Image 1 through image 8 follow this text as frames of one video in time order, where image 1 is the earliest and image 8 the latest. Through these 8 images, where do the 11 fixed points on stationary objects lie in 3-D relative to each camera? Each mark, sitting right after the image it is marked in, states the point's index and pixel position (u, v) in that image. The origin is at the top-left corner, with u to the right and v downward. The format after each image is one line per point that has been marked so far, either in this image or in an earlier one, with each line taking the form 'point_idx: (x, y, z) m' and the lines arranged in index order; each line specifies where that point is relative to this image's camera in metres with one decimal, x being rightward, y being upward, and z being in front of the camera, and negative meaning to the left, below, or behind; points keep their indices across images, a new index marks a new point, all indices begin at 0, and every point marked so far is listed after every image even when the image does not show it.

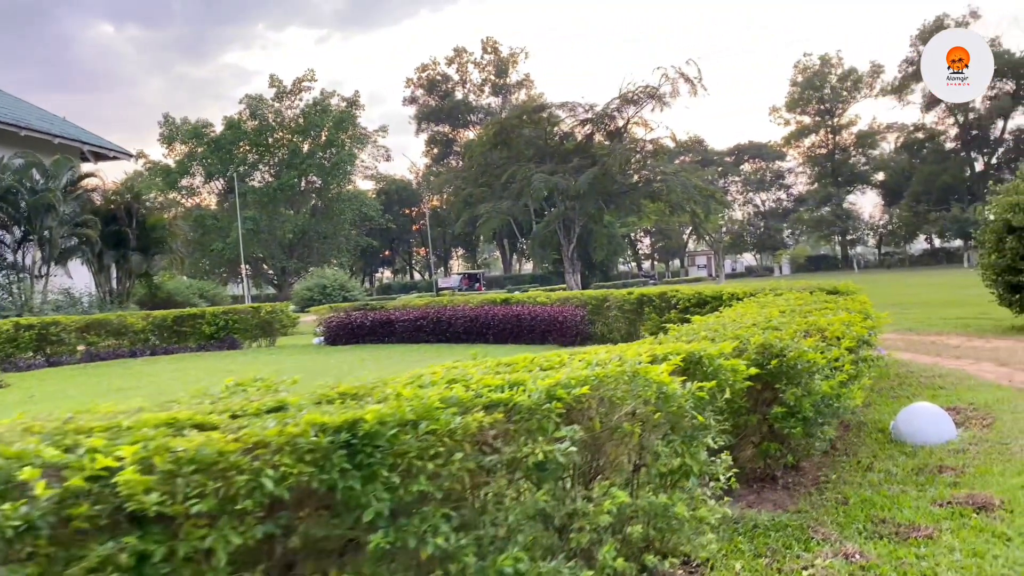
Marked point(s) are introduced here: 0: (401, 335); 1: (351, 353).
0: (-2.2, -1.0, +13.9) m
1: (-2.9, -1.2, +13.1) m
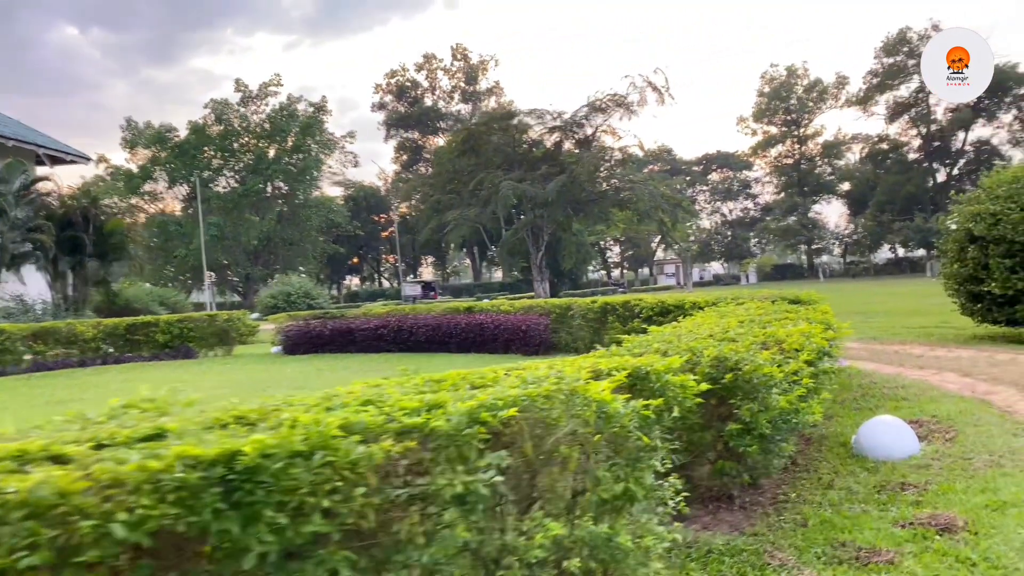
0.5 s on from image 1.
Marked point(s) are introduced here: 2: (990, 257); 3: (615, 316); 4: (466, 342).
0: (-2.9, -1.1, +13.6) m
1: (-3.5, -1.3, +12.7) m
2: (+6.9, +0.4, +10.1) m
3: (+1.6, -0.4, +11.0) m
4: (-0.8, -1.0, +12.6) m
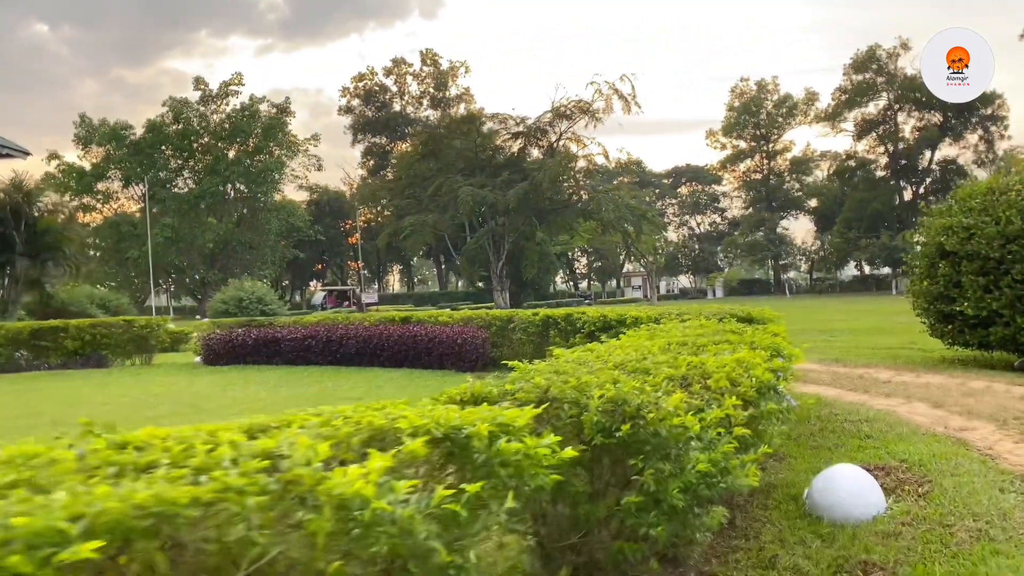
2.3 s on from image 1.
0: (-3.9, -1.2, +12.4) m
1: (-4.6, -1.4, +11.5) m
2: (+5.9, +0.2, +9.4) m
3: (+0.6, -0.6, +10.0) m
4: (-1.8, -1.1, +11.5) m
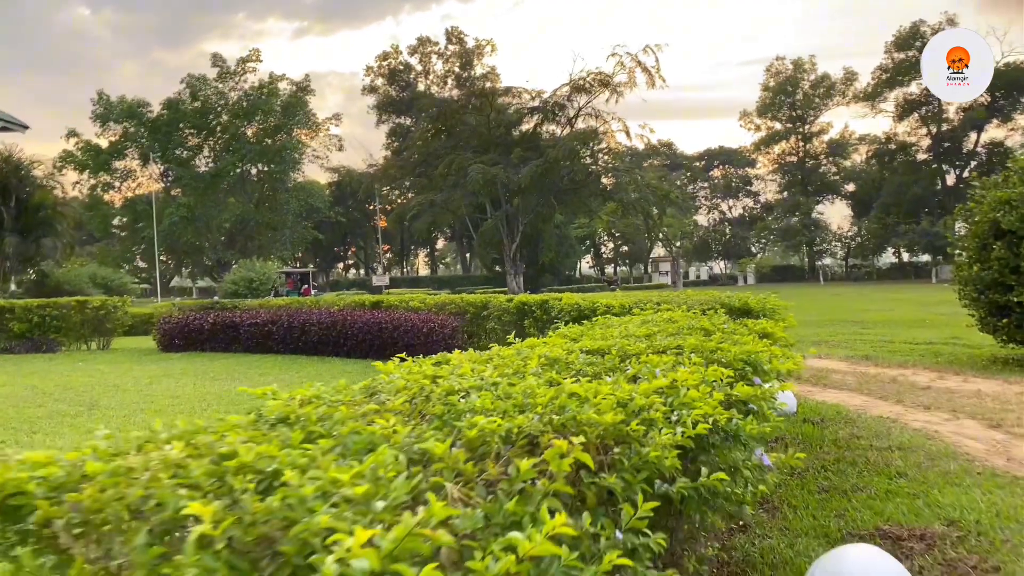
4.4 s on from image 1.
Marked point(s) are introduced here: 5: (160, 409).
0: (-4.2, -0.9, +11.2) m
1: (-4.9, -1.1, +10.3) m
2: (+5.6, +0.3, +7.7) m
3: (+0.2, -0.4, +8.6) m
4: (-2.1, -0.8, +10.2) m
5: (-3.3, -1.1, +6.5) m
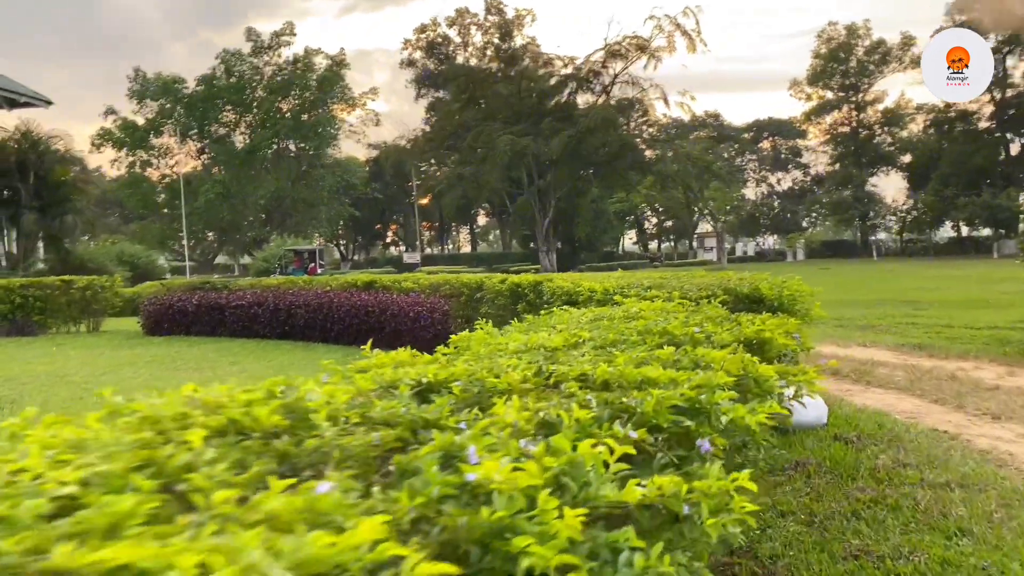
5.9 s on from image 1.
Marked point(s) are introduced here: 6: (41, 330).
0: (-4.1, -0.6, +10.4) m
1: (-4.9, -0.8, +9.6) m
2: (+5.4, +0.5, +6.3) m
3: (+0.2, -0.2, +7.6) m
4: (-2.1, -0.6, +9.3) m
5: (-3.5, -0.9, +5.7) m
6: (-7.3, -0.6, +11.0) m
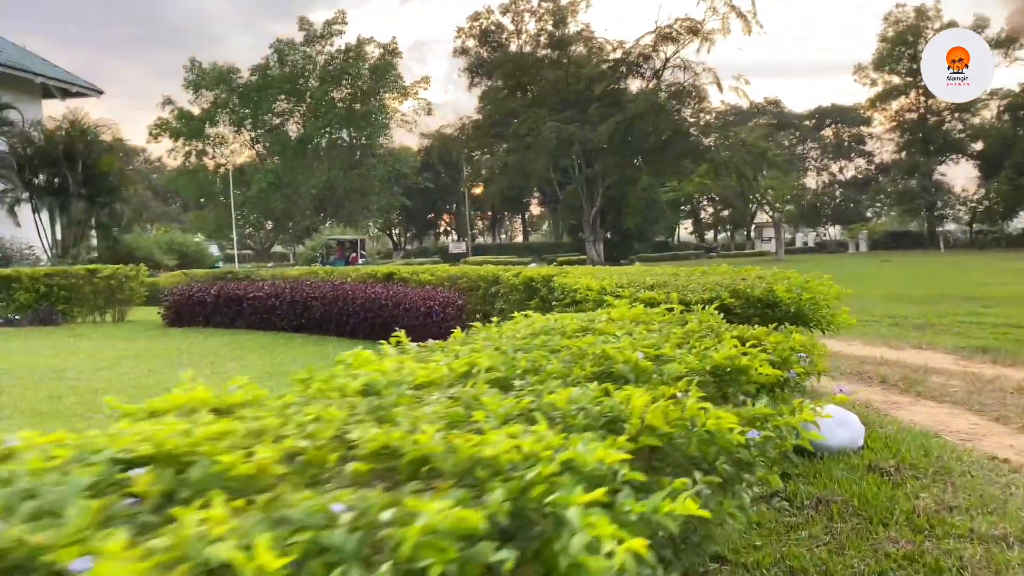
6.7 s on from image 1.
0: (-3.8, -0.4, +10.2) m
1: (-4.6, -0.7, +9.4) m
2: (+5.4, +0.5, +5.3) m
3: (+0.3, -0.1, +7.0) m
4: (-1.9, -0.5, +8.9) m
5: (-3.5, -0.8, +5.4) m
6: (-6.9, -0.5, +11.0) m
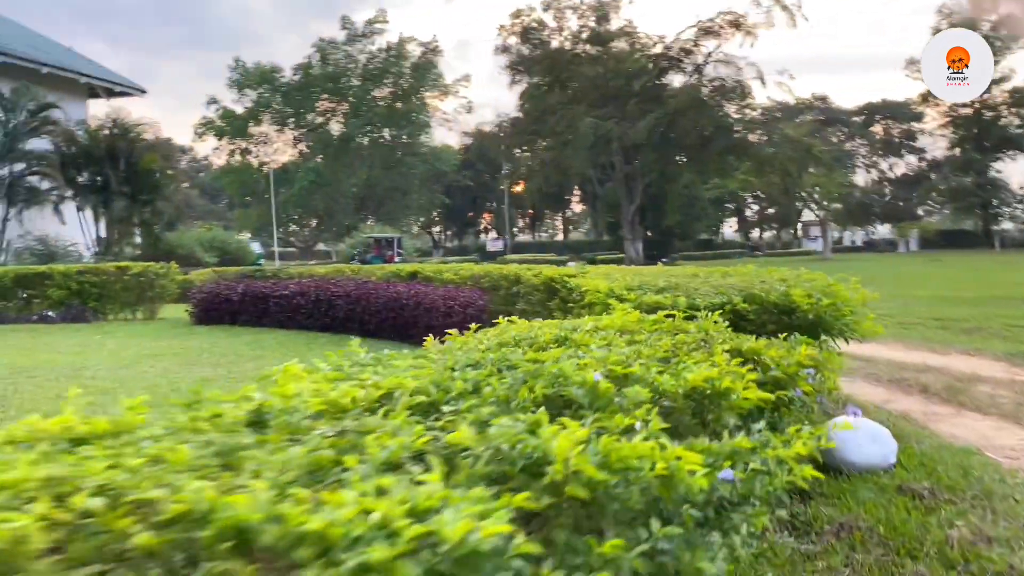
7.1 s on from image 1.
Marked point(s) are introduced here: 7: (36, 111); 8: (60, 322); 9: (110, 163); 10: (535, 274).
0: (-3.4, -0.4, +10.2) m
1: (-4.2, -0.6, +9.4) m
2: (+5.5, +0.5, +4.8) m
3: (+0.5, -0.1, +6.8) m
4: (-1.6, -0.4, +8.8) m
5: (-3.4, -0.8, +5.4) m
6: (-6.4, -0.4, +11.1) m
7: (-11.1, +4.1, +16.5) m
8: (-6.8, -0.5, +10.8) m
9: (-11.3, +3.5, +19.9) m
10: (+0.3, +0.2, +7.5) m
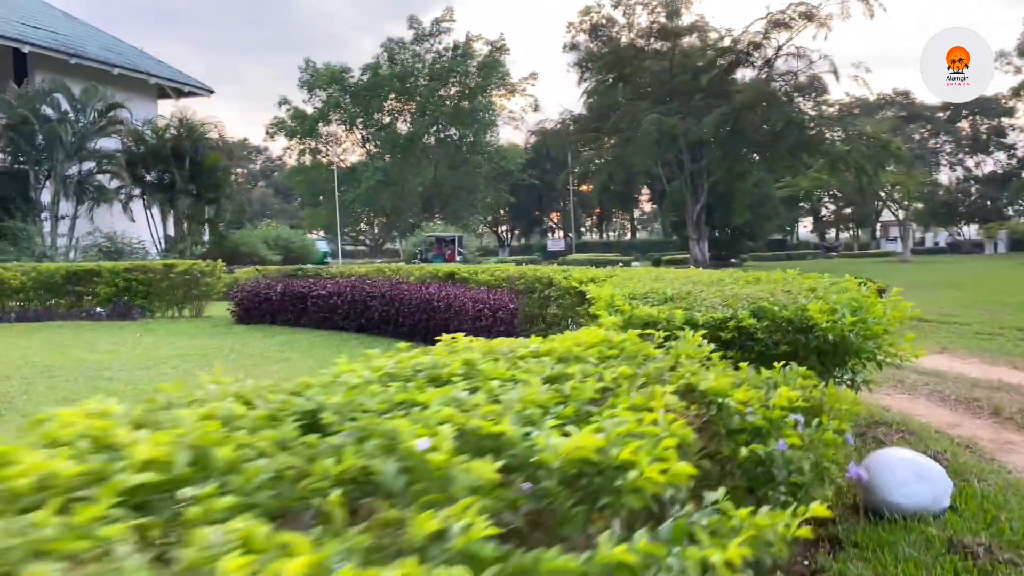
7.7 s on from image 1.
0: (-2.8, -0.4, +10.0) m
1: (-3.7, -0.6, +9.4) m
2: (+5.5, +0.4, +3.8) m
3: (+0.7, -0.2, +6.3) m
4: (-1.1, -0.5, +8.5) m
5: (-3.3, -0.8, +5.3) m
6: (-5.8, -0.4, +11.3) m
7: (-9.9, +4.3, +17.1) m
8: (-6.2, -0.4, +11.0) m
9: (-9.7, +3.6, +20.5) m
10: (+0.6, +0.1, +7.1) m
